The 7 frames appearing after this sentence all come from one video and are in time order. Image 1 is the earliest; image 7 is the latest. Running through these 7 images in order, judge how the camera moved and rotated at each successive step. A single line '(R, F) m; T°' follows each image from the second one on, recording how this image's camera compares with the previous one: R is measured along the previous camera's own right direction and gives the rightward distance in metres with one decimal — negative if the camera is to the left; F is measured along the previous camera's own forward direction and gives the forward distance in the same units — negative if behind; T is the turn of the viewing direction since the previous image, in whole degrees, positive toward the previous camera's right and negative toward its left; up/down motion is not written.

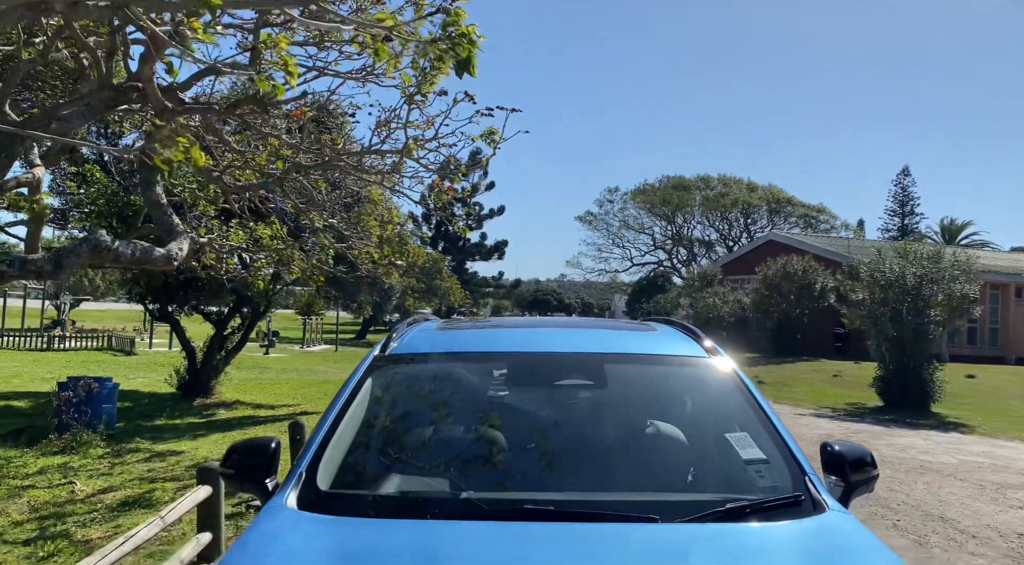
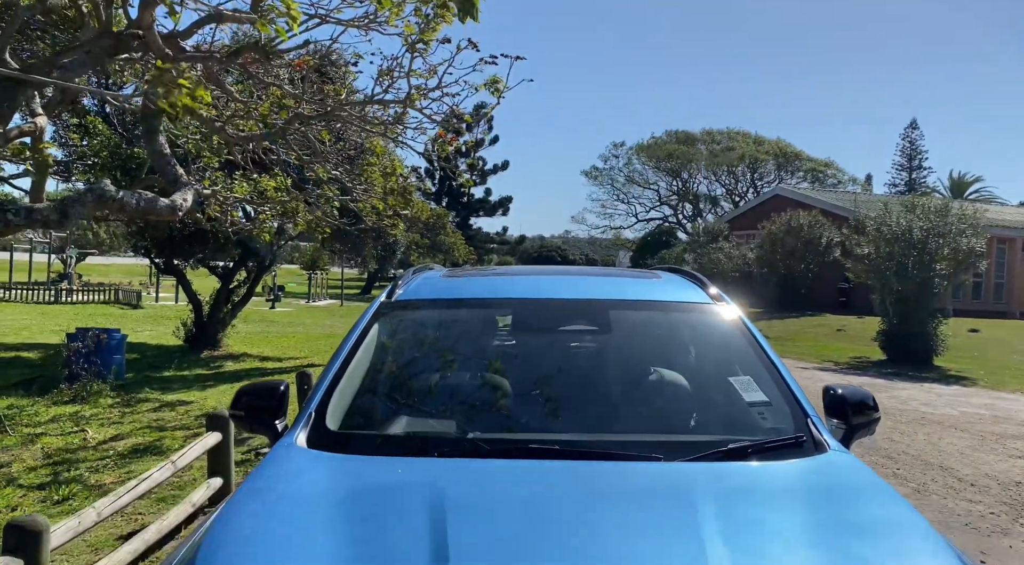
(0.0, 0.0) m; 0°
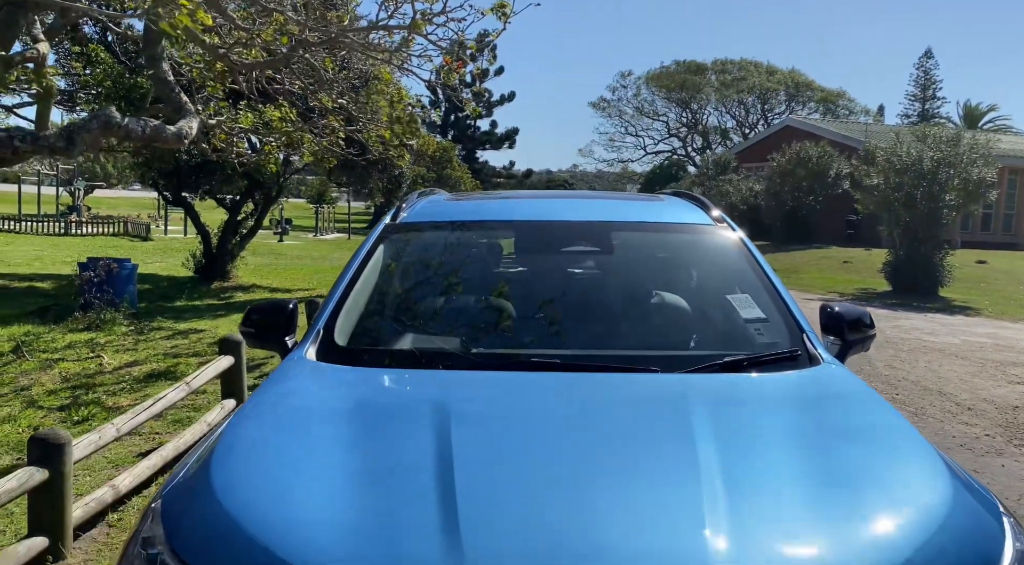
(0.0, -0.1) m; -1°
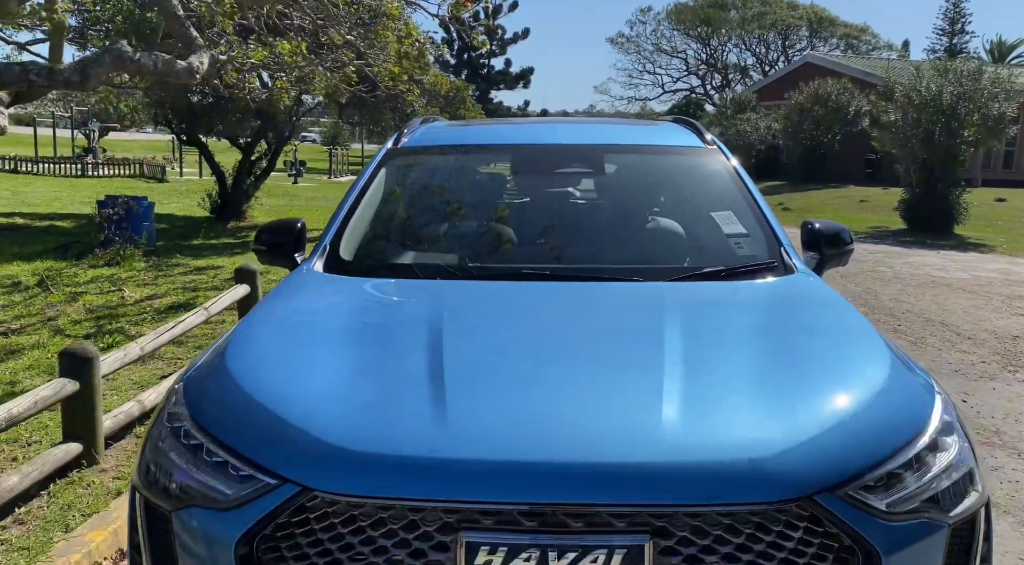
(+0.1, -0.2) m; -1°
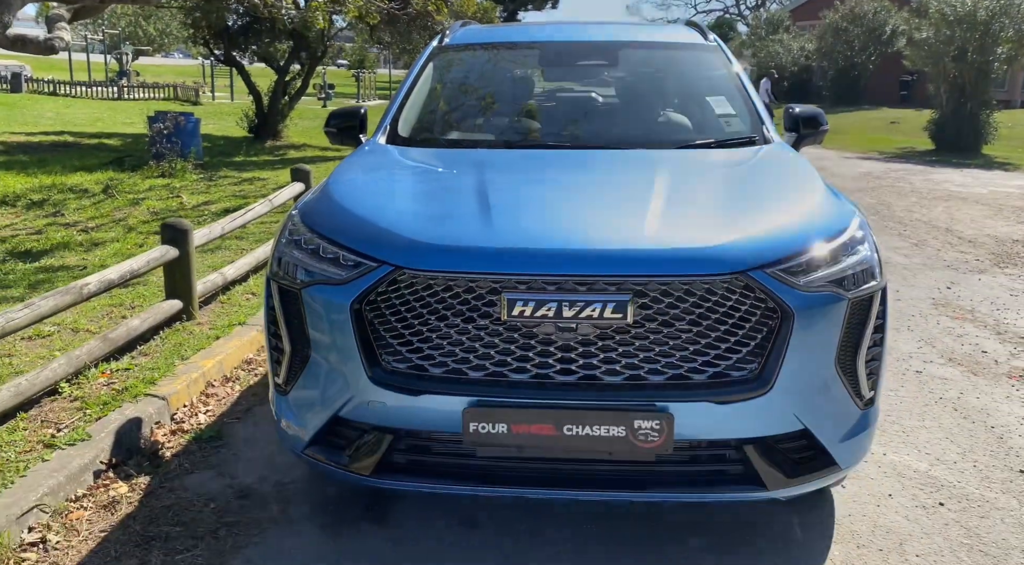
(0.0, -0.7) m; -2°
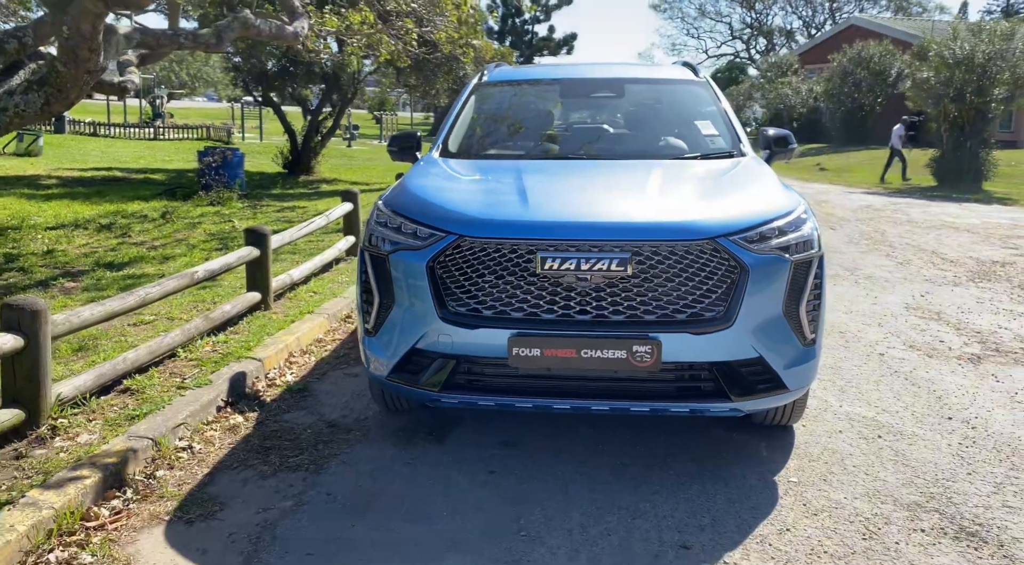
(-0.1, -0.9) m; -1°
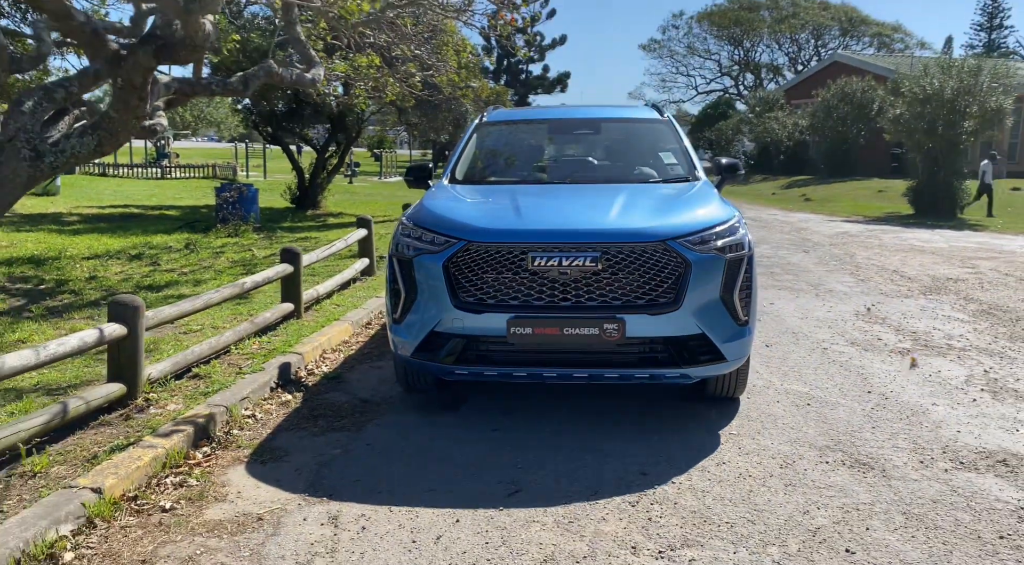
(0.0, -0.9) m; 0°
